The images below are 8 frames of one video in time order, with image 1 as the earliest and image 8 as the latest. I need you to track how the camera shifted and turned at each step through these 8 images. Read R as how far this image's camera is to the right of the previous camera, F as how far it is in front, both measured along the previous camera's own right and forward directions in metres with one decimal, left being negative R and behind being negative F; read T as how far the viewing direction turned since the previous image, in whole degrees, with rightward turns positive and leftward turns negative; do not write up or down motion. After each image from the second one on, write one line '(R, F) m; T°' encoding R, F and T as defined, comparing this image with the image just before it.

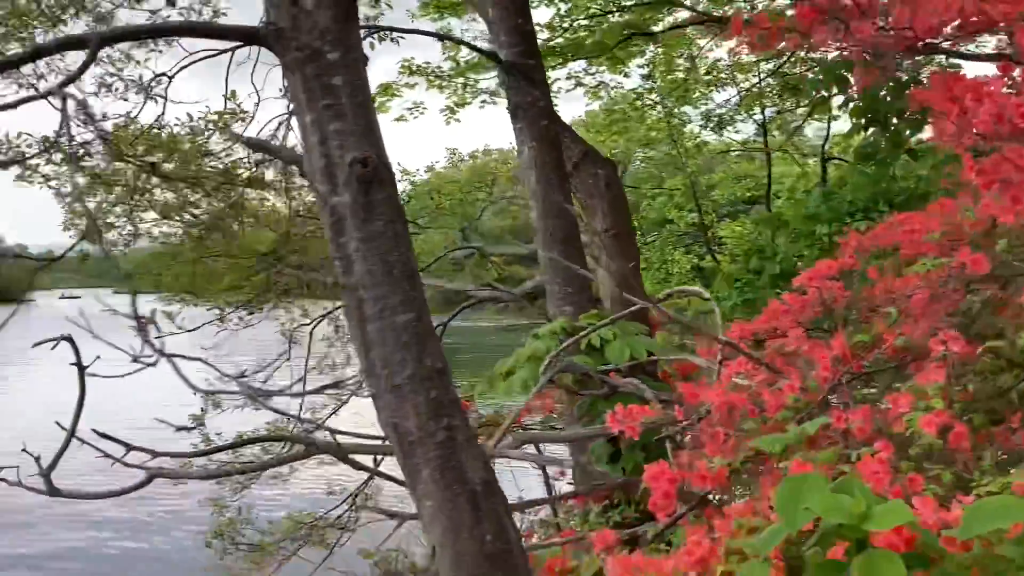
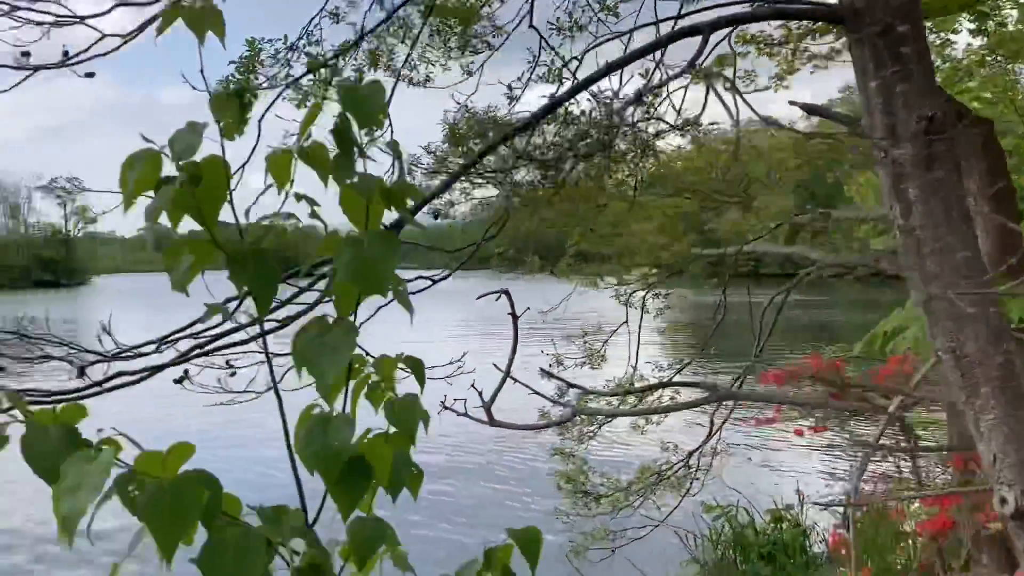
(-0.3, -0.2) m; -16°
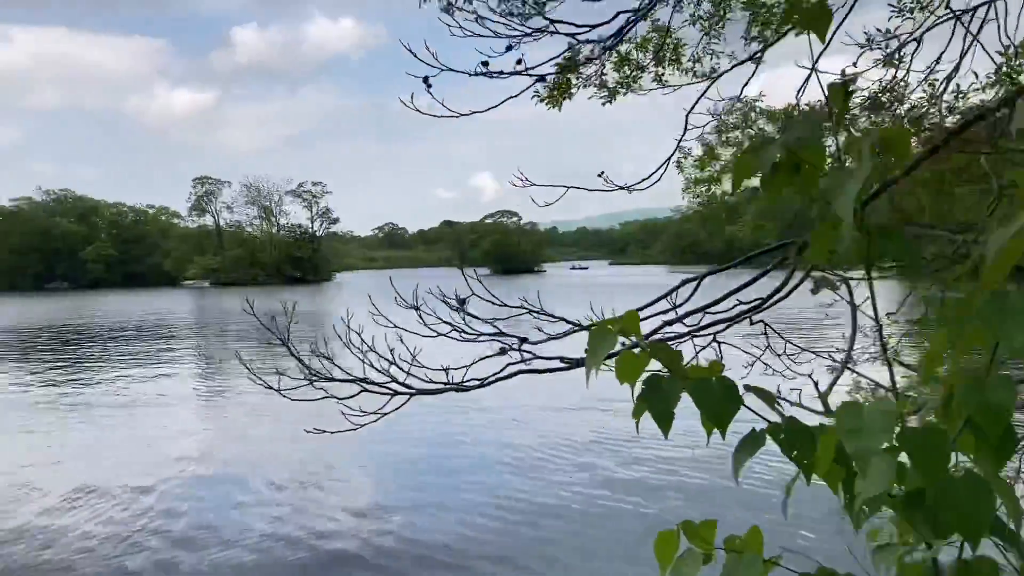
(-0.2, -0.1) m; -14°
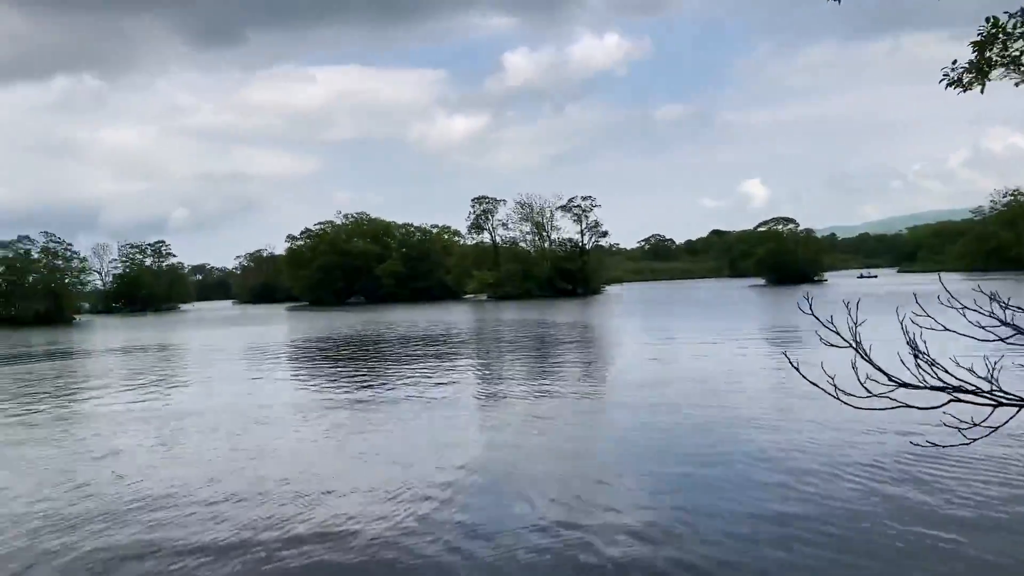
(-0.2, +0.5) m; -17°
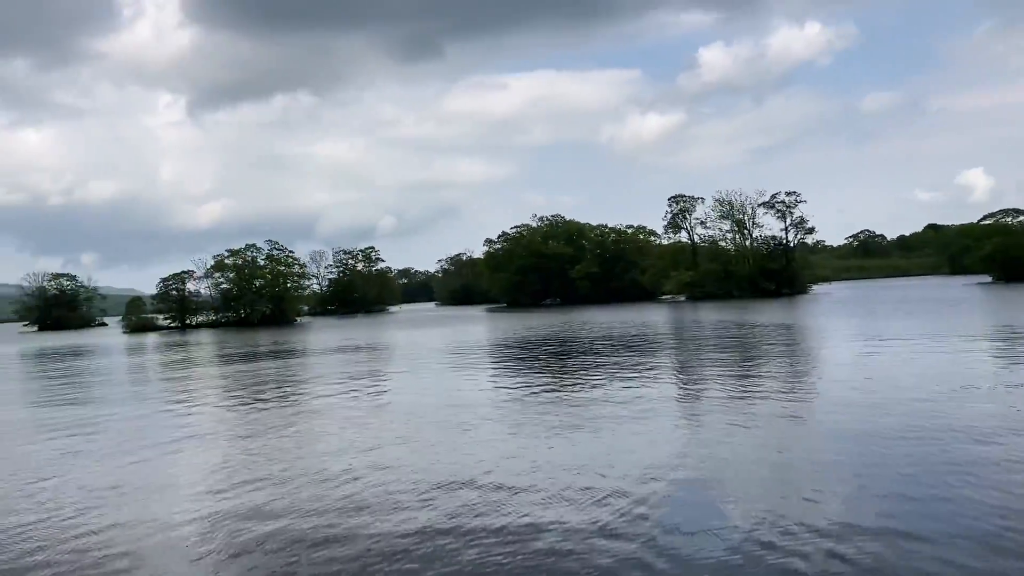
(+0.8, +0.3) m; -12°
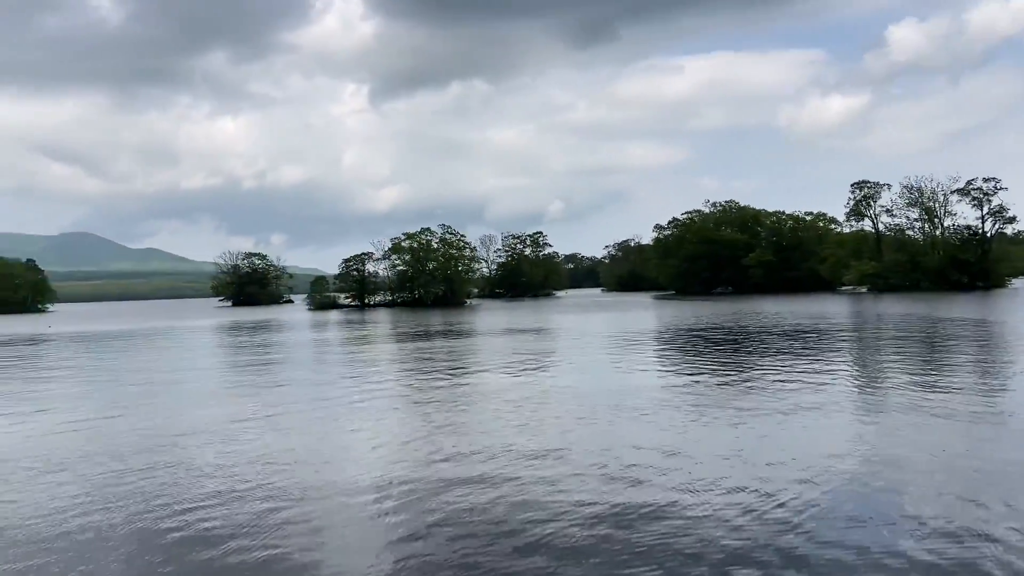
(+0.3, -0.3) m; -10°
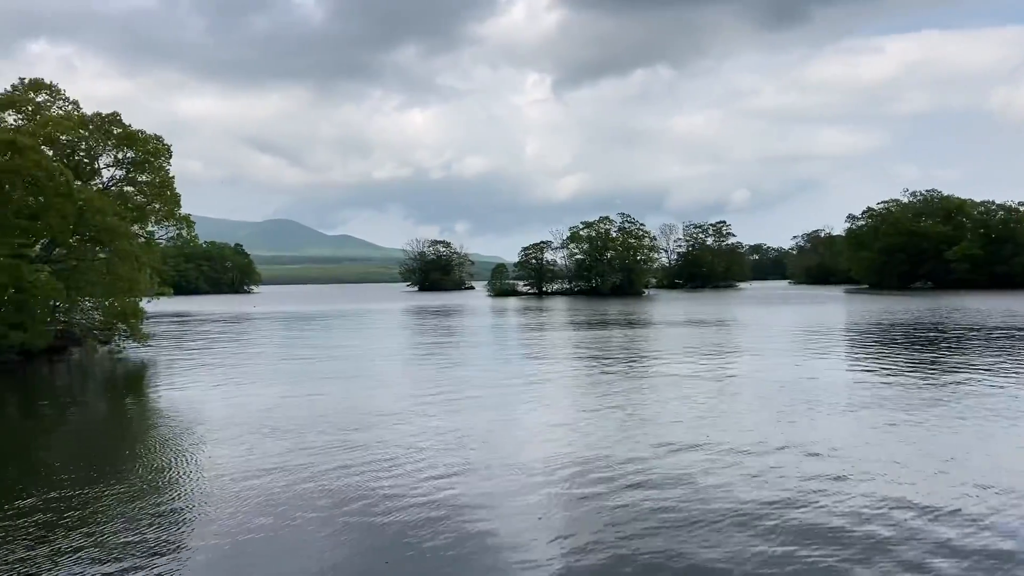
(+0.1, -0.4) m; -11°
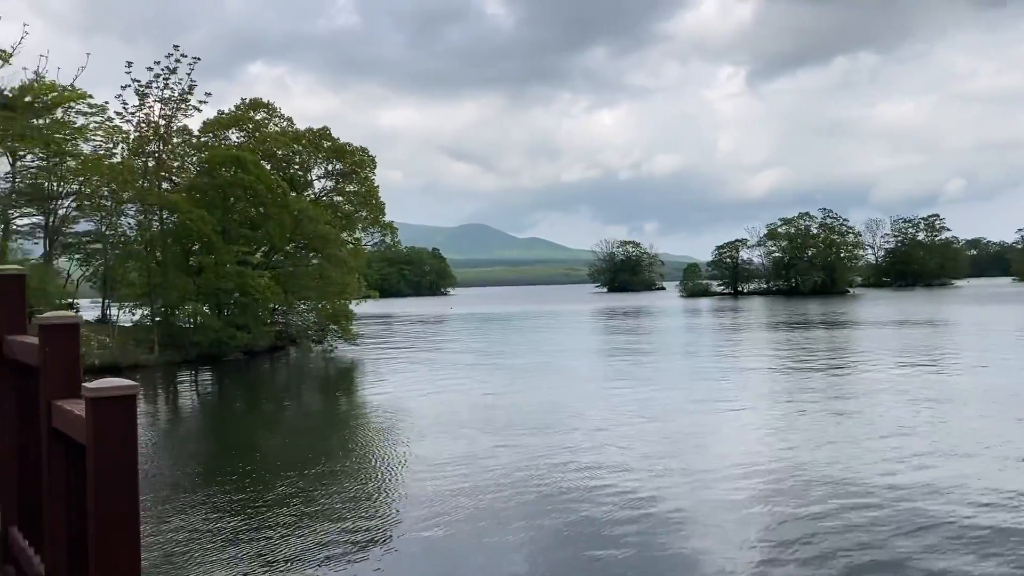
(+0.2, +0.2) m; -12°
